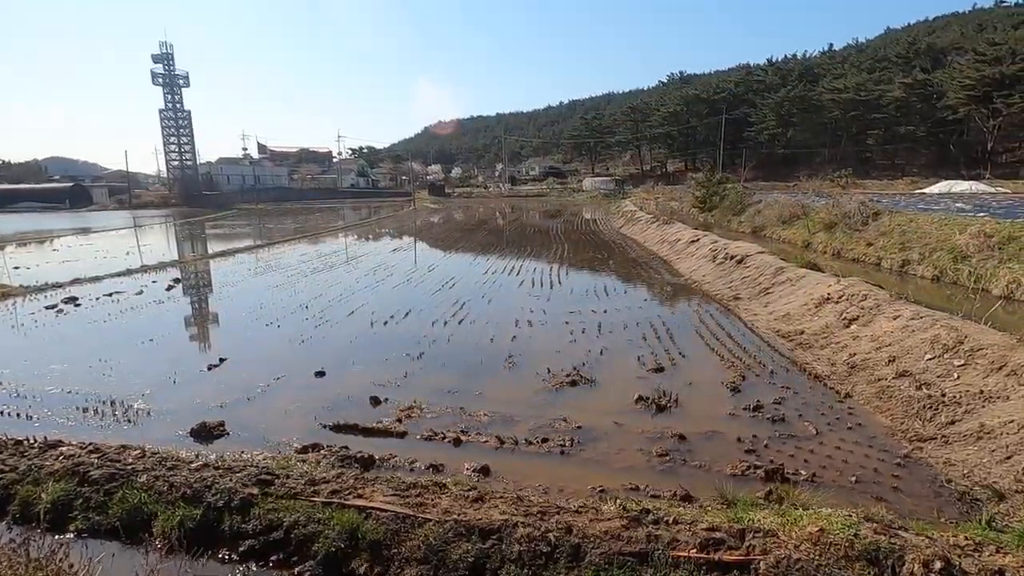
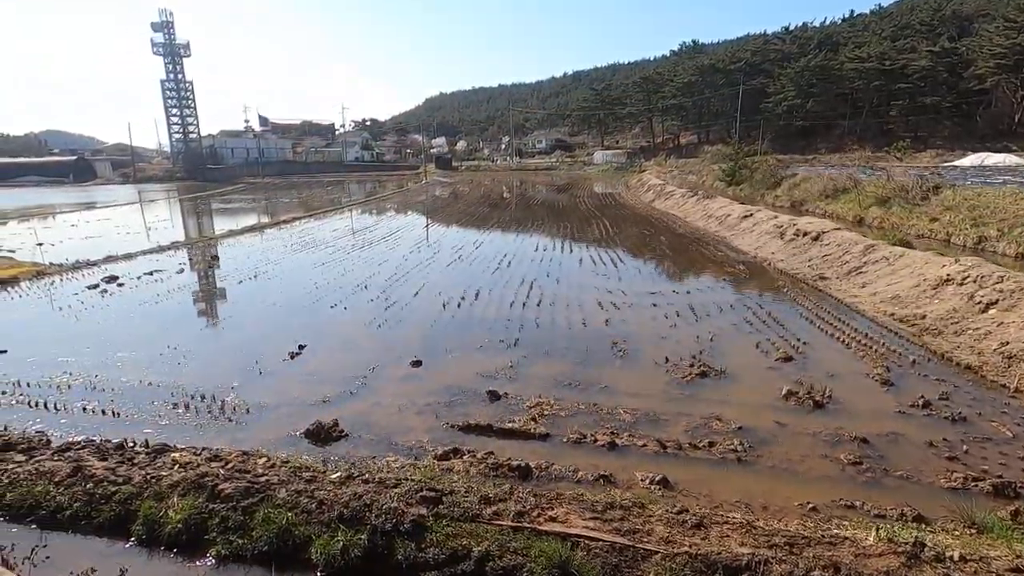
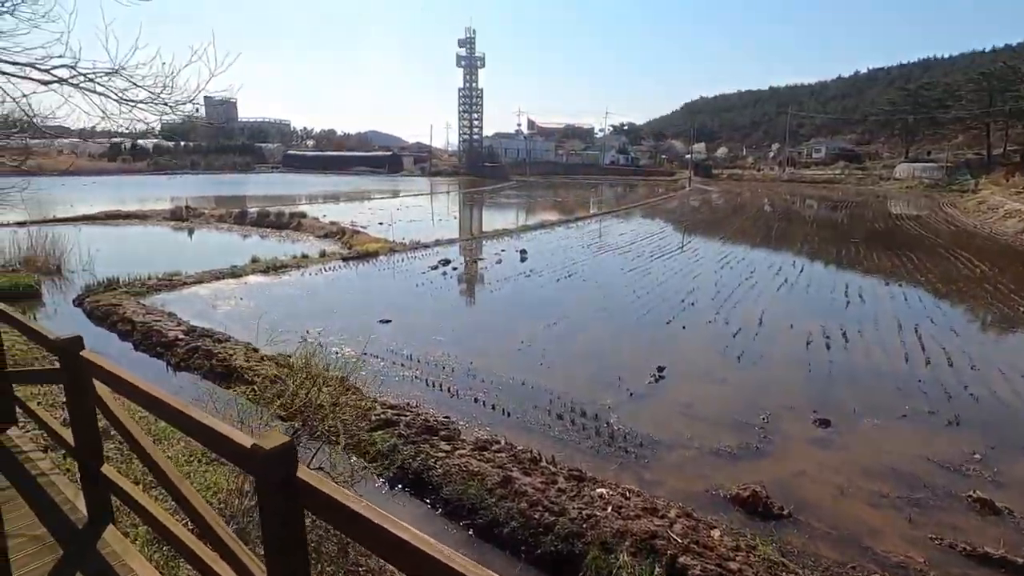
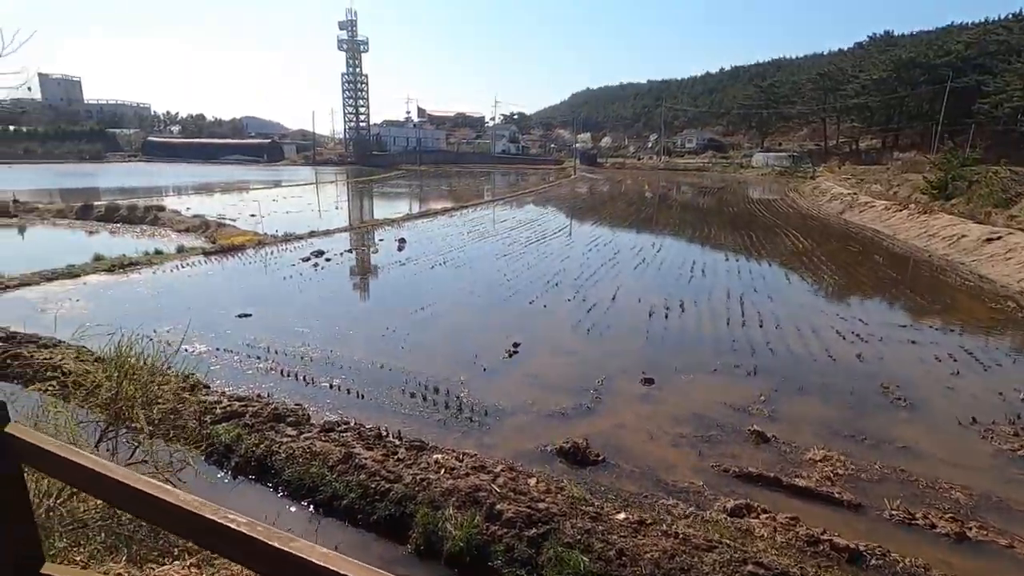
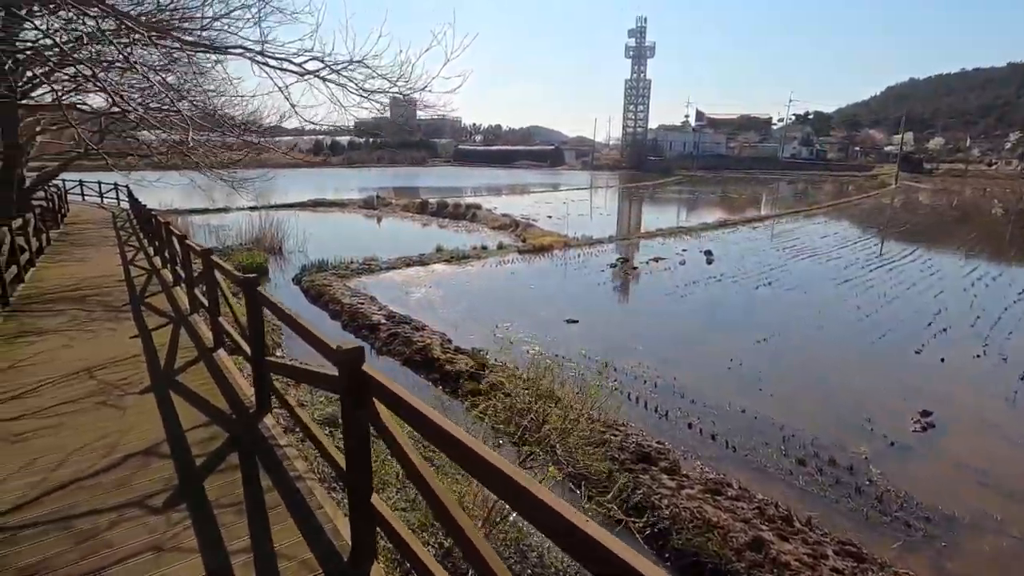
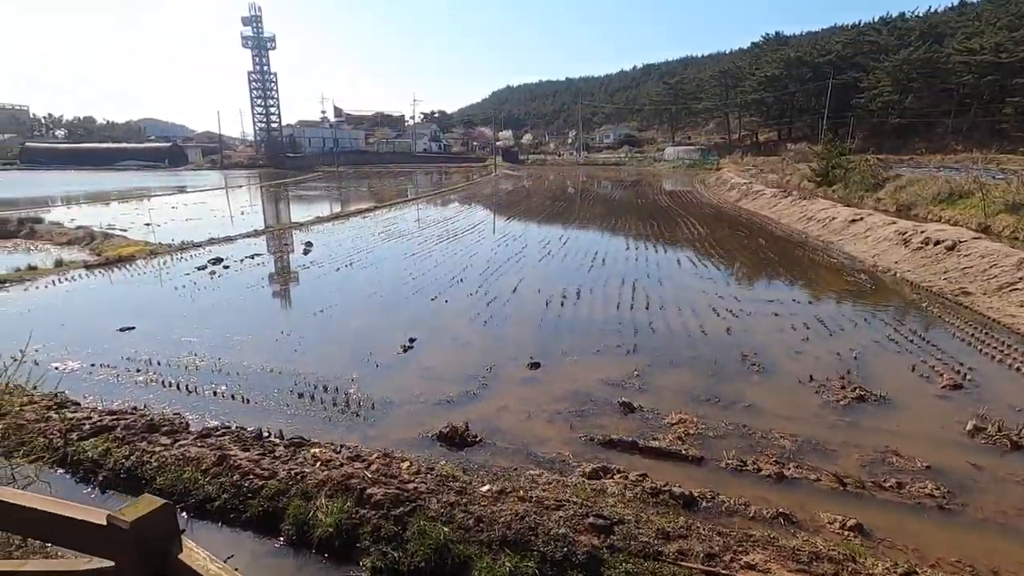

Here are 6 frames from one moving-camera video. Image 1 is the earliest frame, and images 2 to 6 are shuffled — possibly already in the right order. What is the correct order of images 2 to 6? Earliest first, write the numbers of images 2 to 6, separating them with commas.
2, 6, 4, 3, 5
